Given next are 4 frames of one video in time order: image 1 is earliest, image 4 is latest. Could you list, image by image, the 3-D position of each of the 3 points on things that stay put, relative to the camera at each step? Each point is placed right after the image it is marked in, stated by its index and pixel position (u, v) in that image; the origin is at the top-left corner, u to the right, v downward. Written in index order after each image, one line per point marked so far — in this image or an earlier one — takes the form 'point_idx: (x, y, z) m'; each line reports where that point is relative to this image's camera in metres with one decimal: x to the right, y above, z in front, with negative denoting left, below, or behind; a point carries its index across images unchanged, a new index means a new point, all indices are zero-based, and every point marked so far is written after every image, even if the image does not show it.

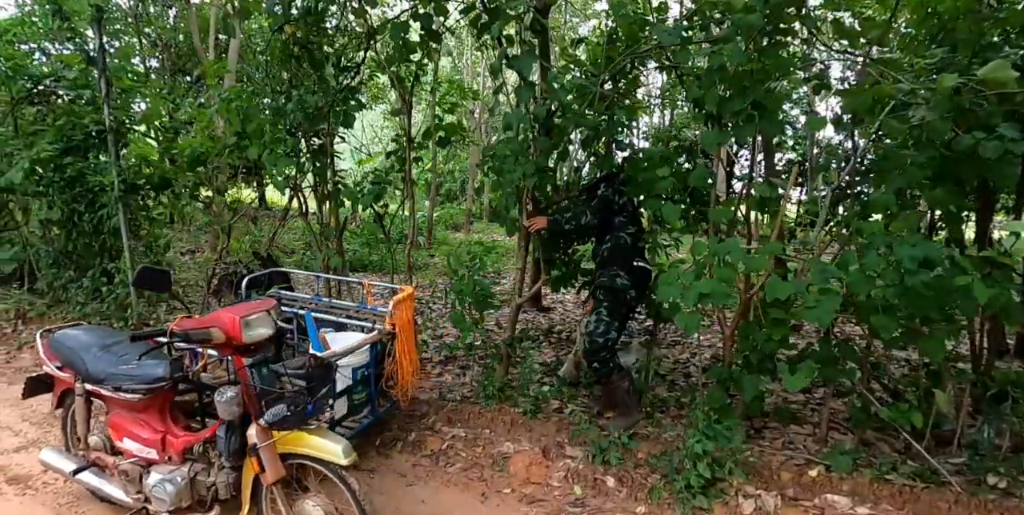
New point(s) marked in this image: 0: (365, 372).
0: (-0.8, -0.6, +2.7) m
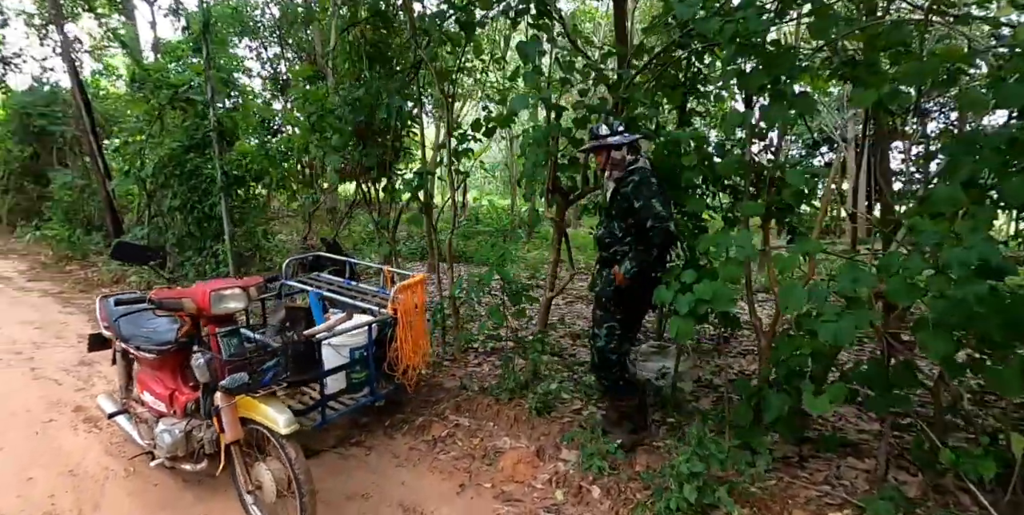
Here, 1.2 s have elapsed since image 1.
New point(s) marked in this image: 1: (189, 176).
0: (-0.8, -0.5, +2.8) m
1: (-3.8, +1.0, +6.2) m
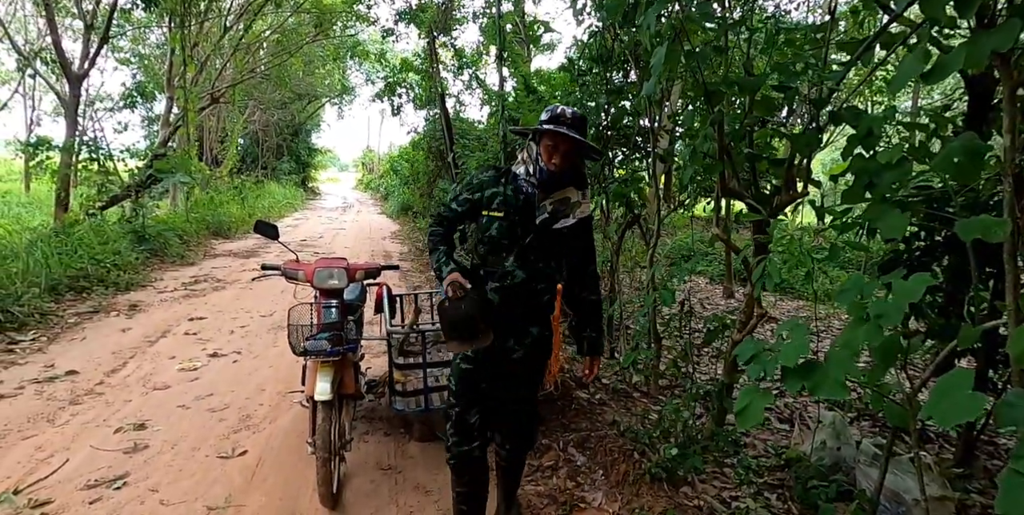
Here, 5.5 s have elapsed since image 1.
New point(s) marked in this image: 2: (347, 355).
0: (-0.2, -0.5, +2.8) m
1: (-0.3, +1.0, +7.3) m
2: (-0.8, -0.5, +2.5) m
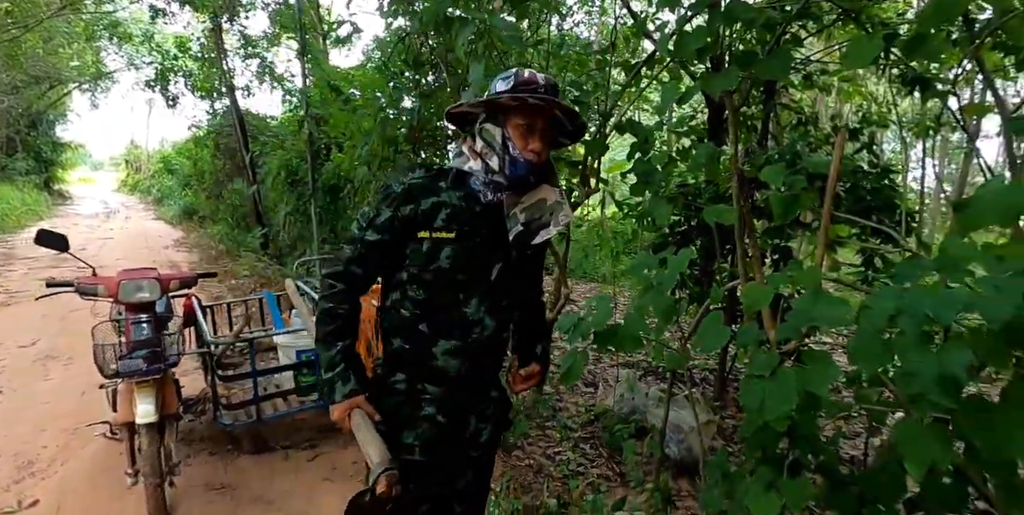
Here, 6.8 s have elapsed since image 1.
0: (-1.0, -0.5, +2.8) m
1: (-2.8, +1.0, +6.9) m
2: (-1.5, -0.5, +2.3) m
